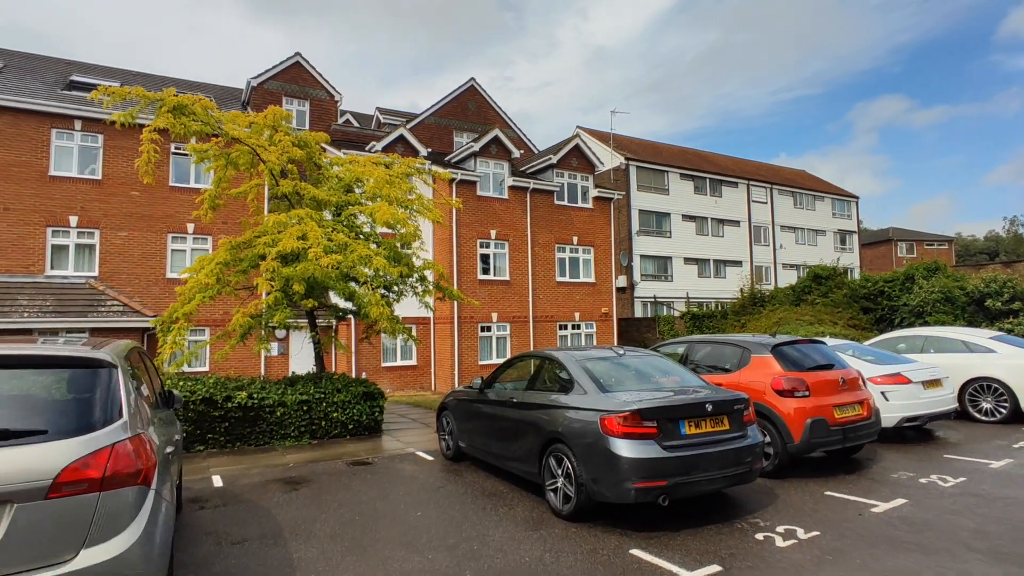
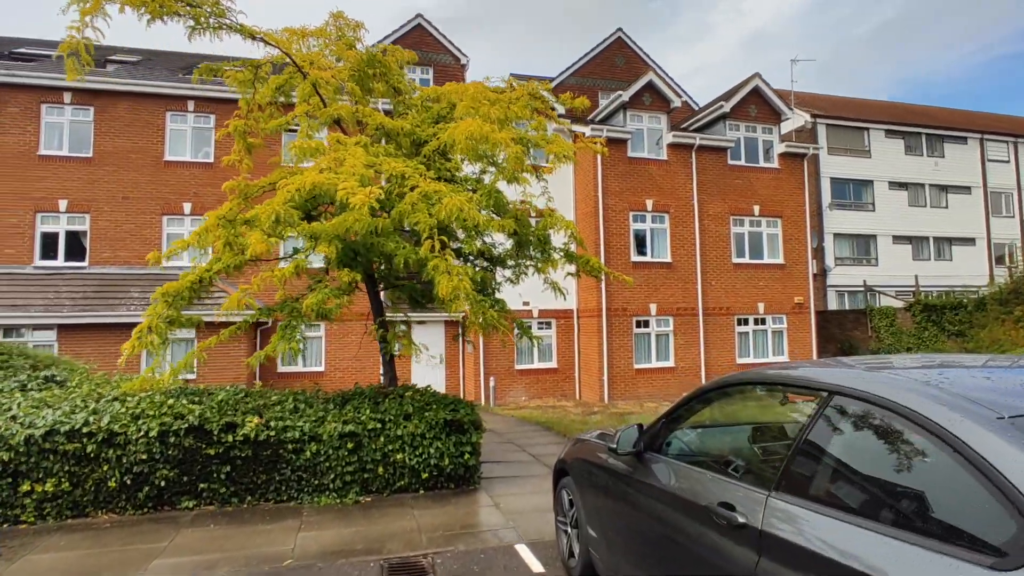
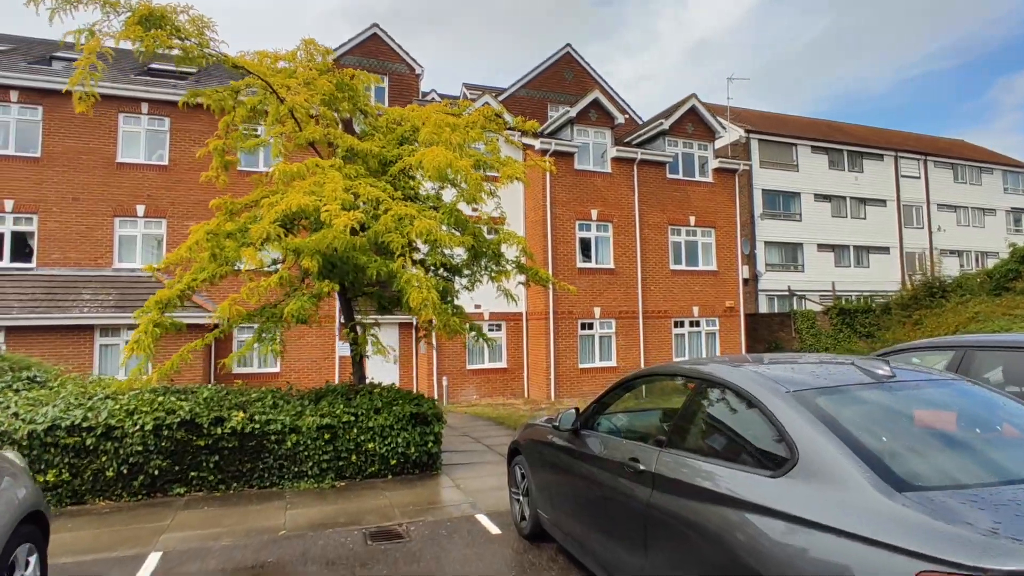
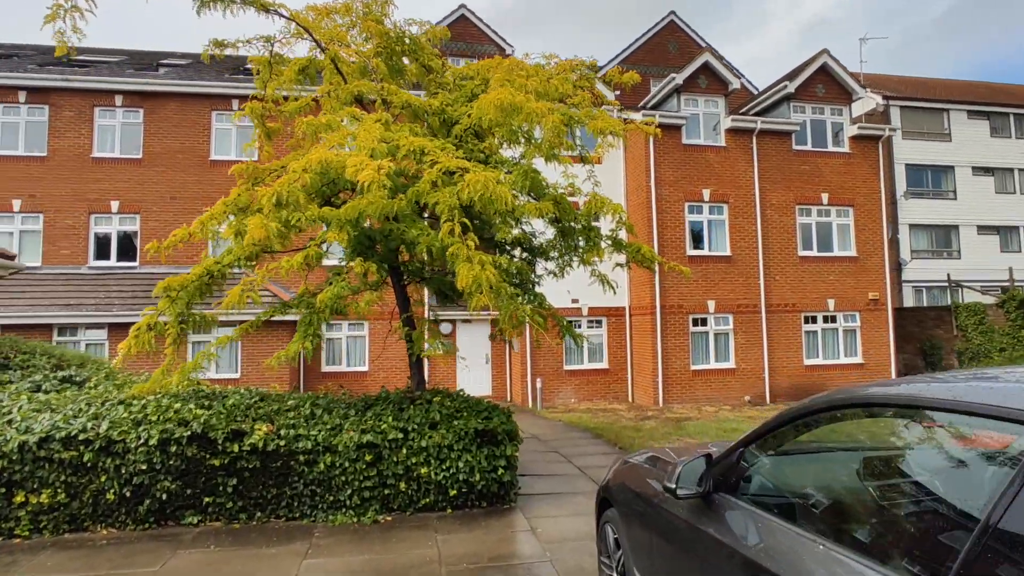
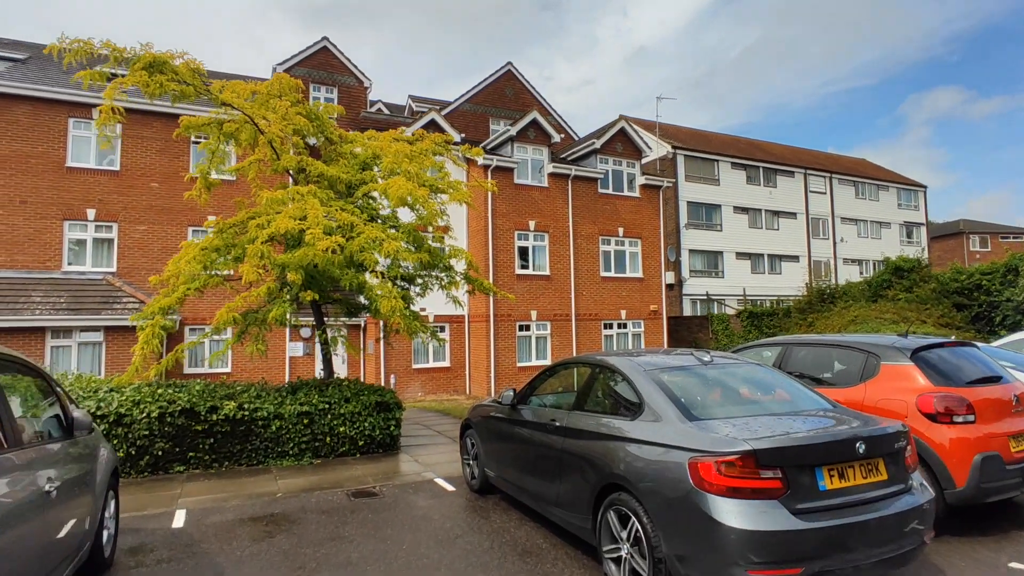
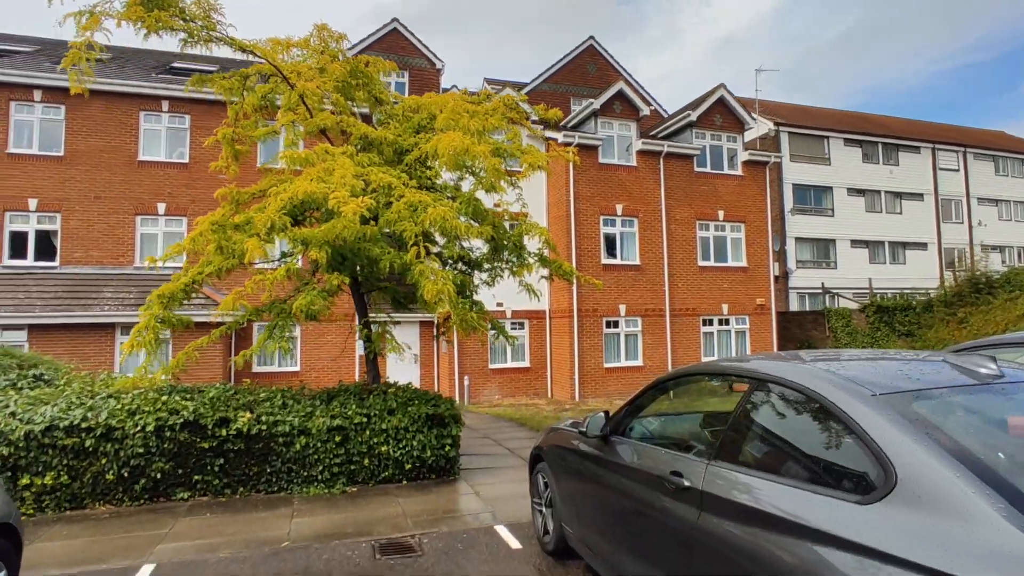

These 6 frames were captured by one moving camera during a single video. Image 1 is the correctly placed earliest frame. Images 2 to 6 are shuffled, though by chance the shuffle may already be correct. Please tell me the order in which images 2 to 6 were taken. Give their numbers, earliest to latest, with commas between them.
5, 3, 6, 2, 4
